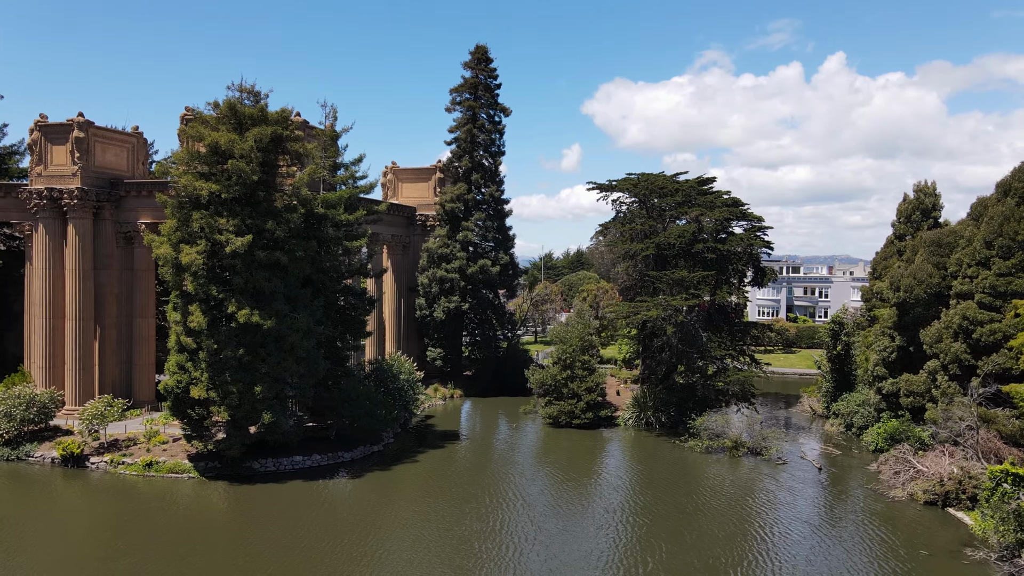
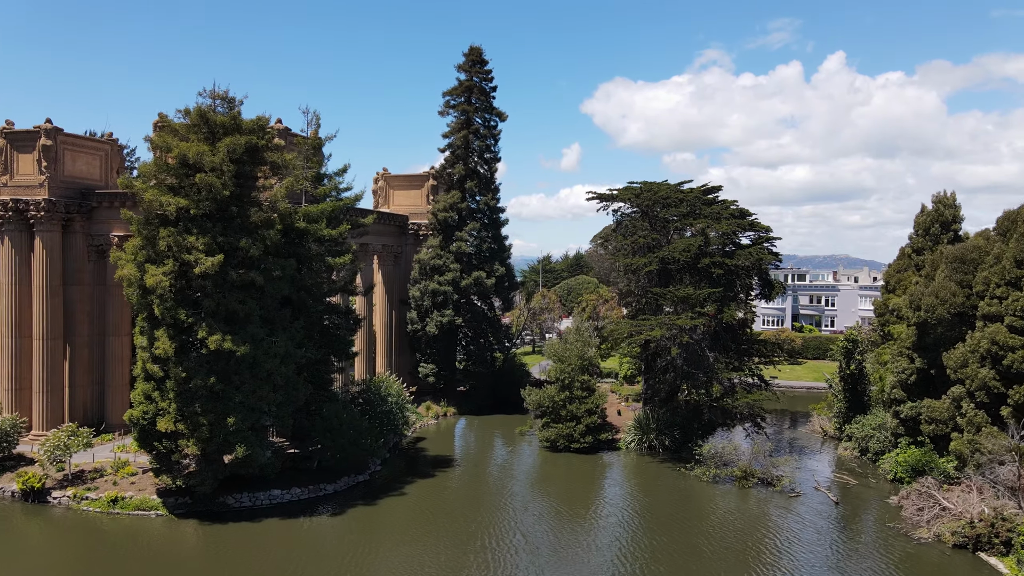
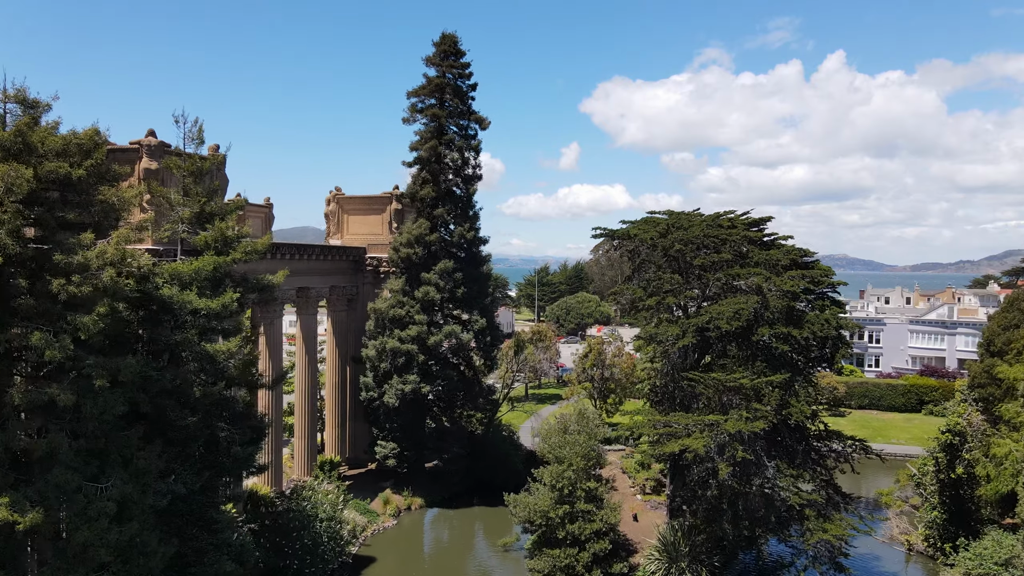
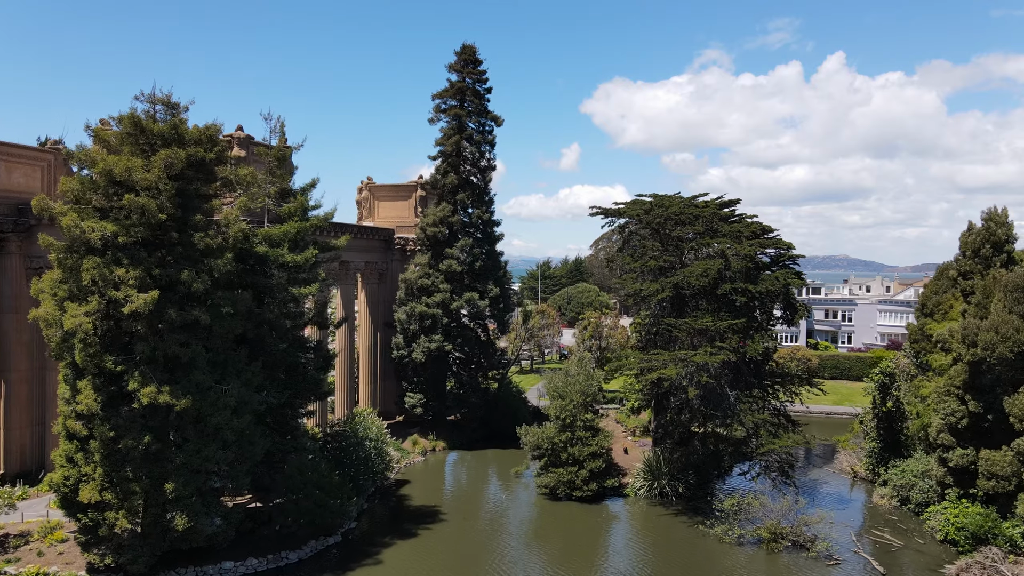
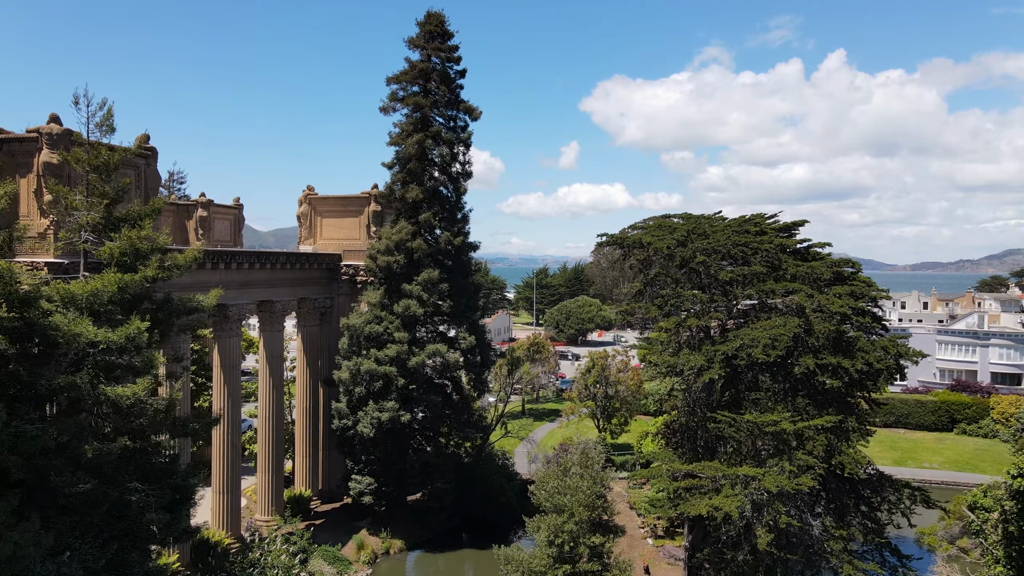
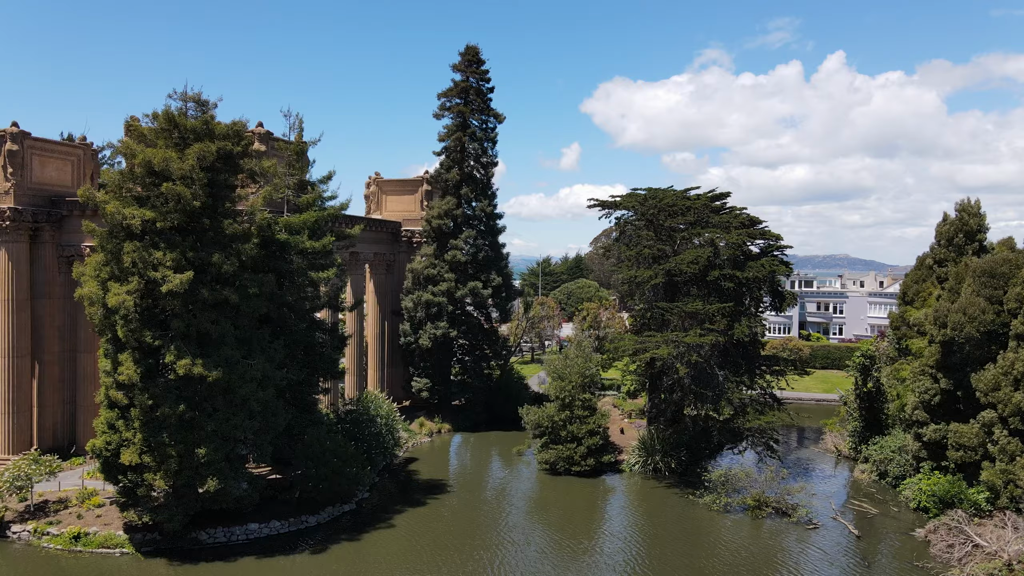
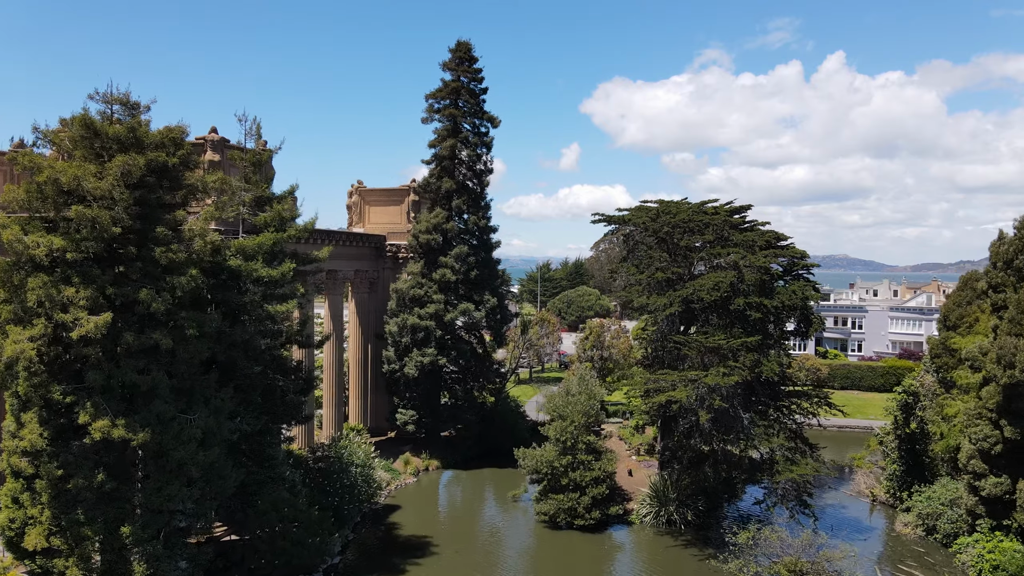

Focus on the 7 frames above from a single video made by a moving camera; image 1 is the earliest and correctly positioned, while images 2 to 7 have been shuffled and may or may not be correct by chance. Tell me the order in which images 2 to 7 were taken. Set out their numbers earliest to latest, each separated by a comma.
2, 6, 4, 7, 3, 5
